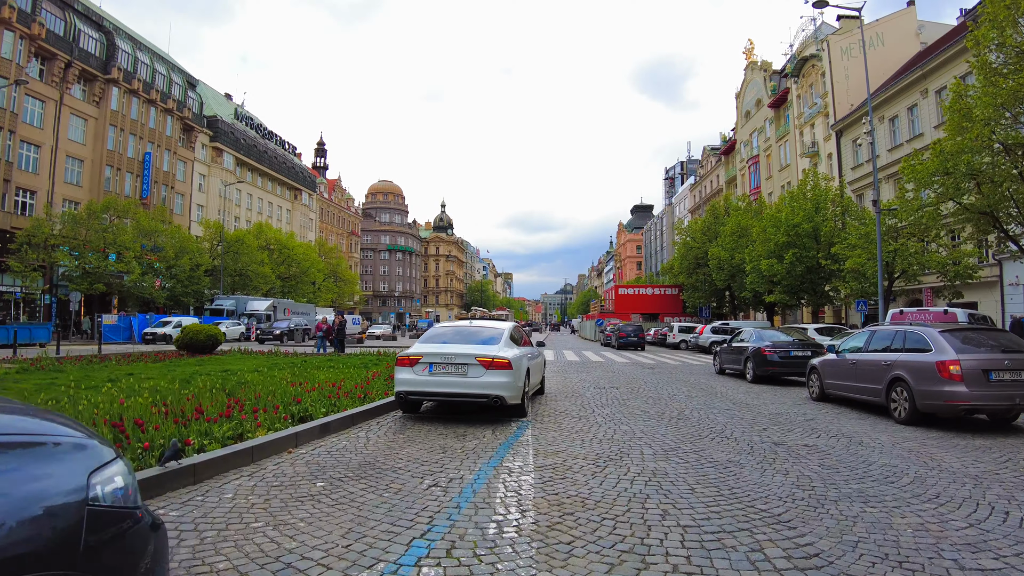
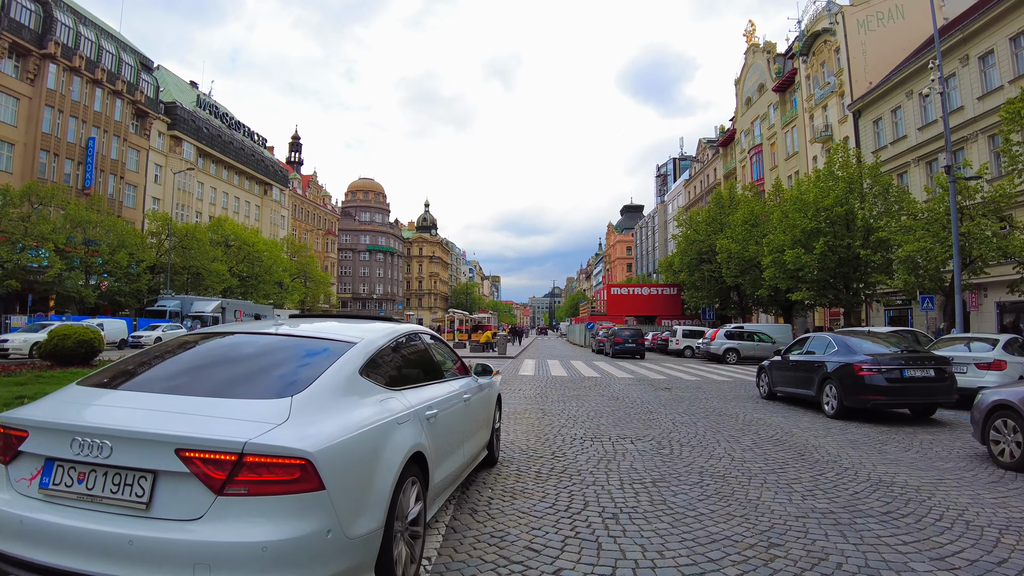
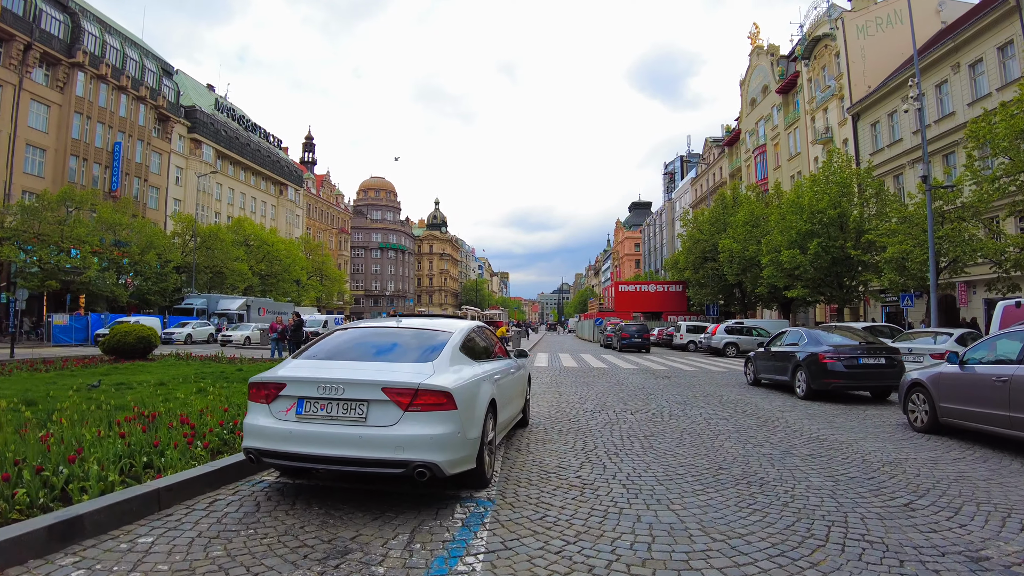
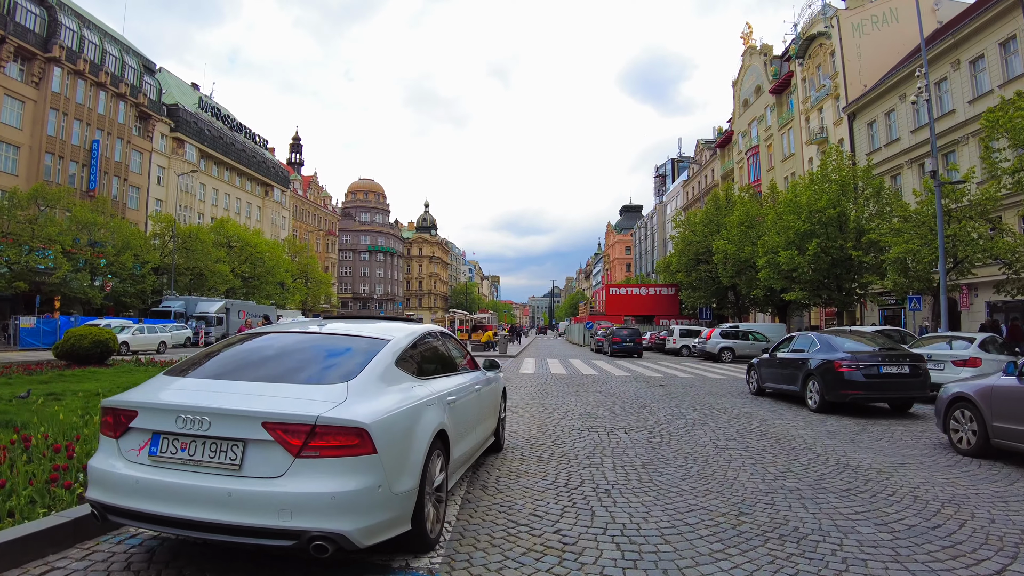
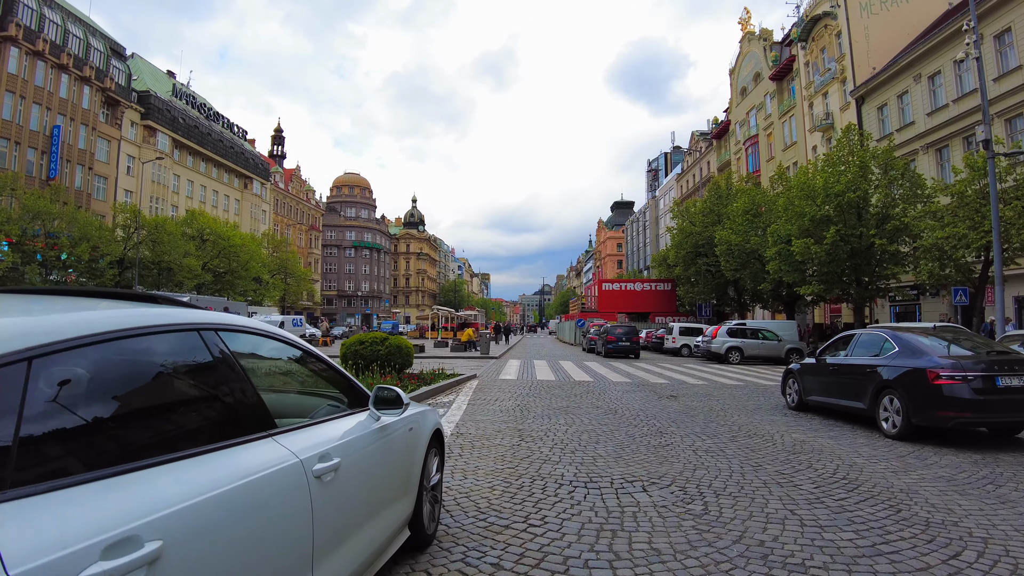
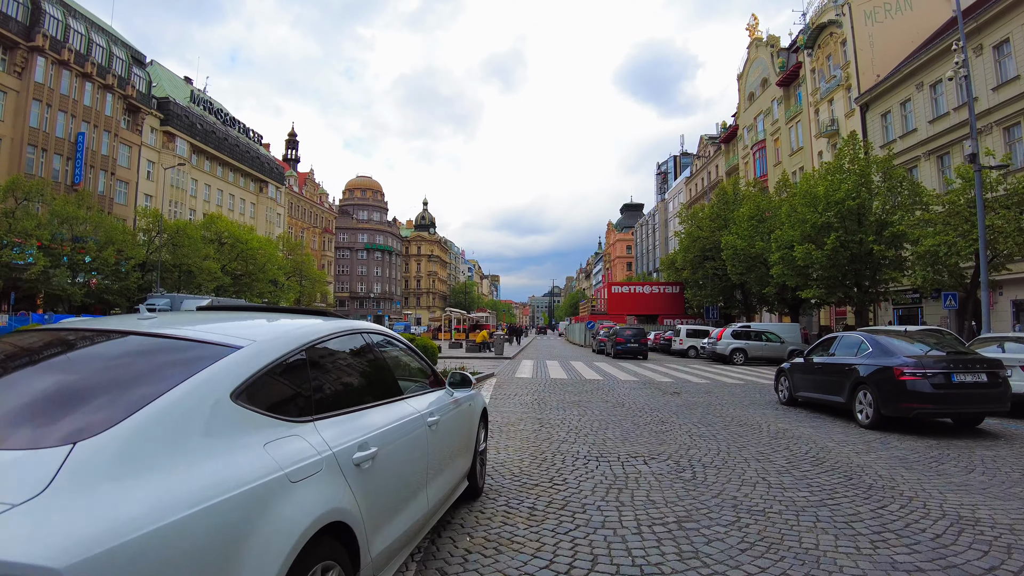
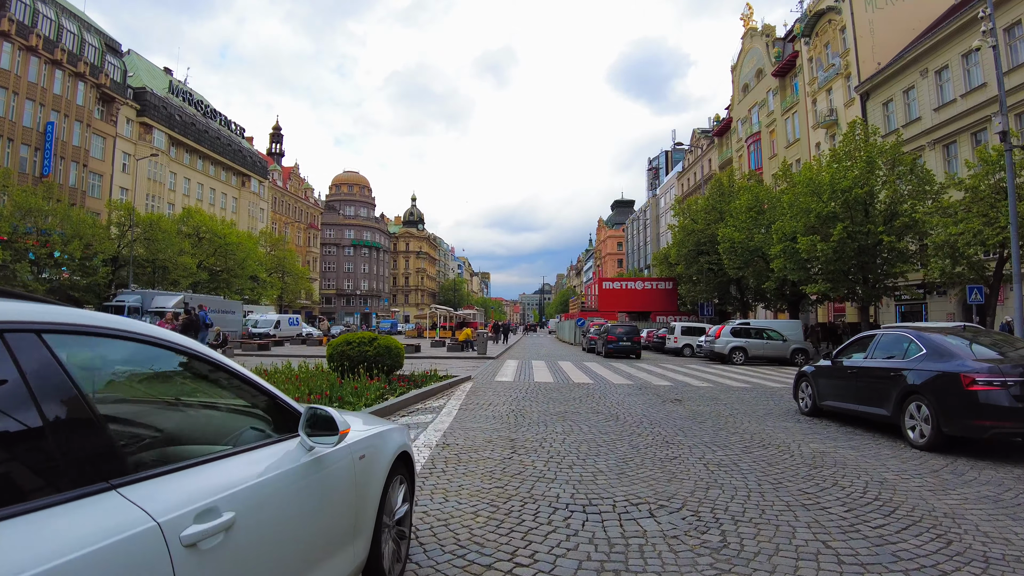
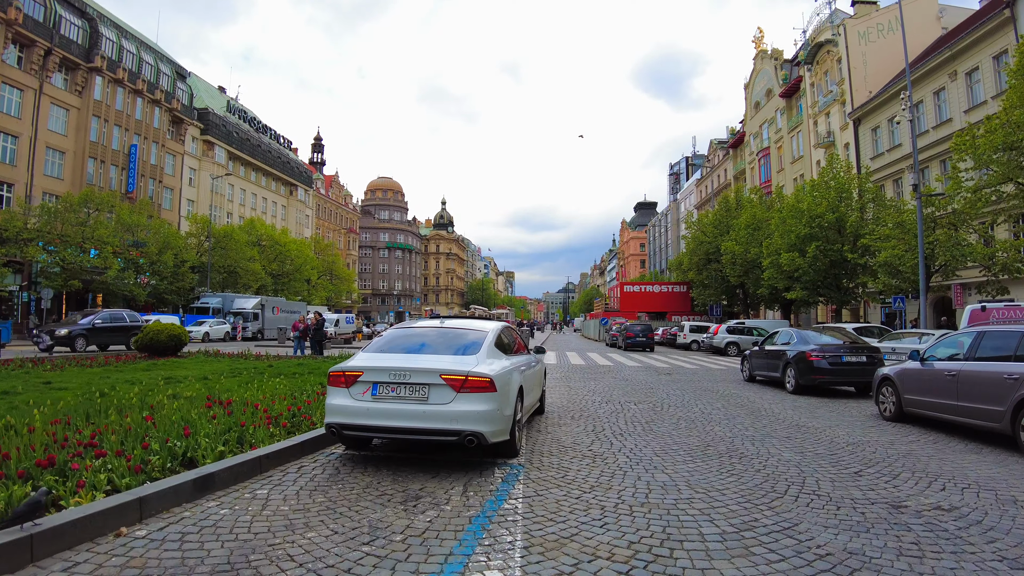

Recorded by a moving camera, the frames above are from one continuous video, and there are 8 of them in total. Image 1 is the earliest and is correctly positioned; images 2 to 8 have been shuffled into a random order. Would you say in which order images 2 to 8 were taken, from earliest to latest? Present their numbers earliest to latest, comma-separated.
8, 3, 4, 2, 6, 5, 7
